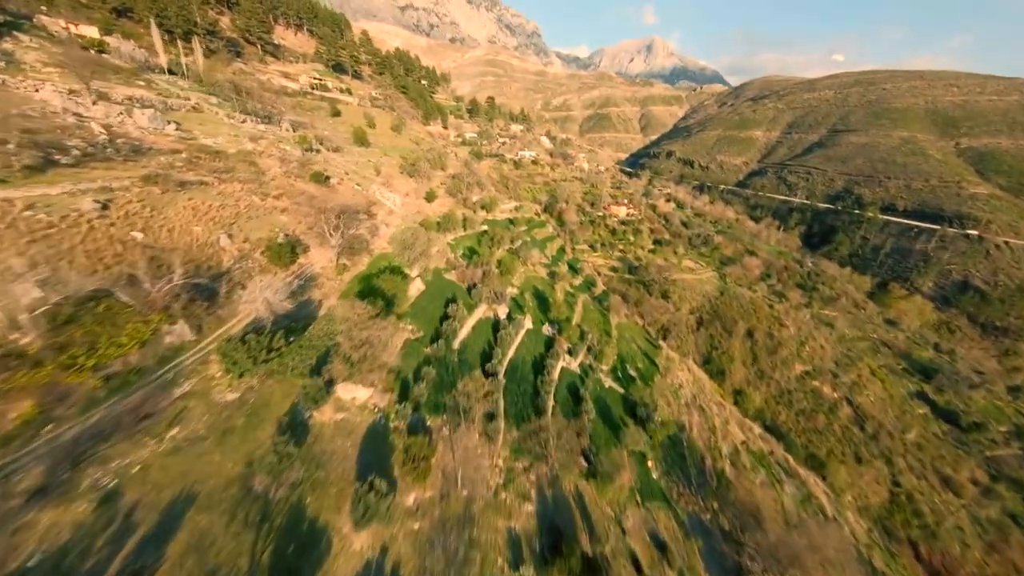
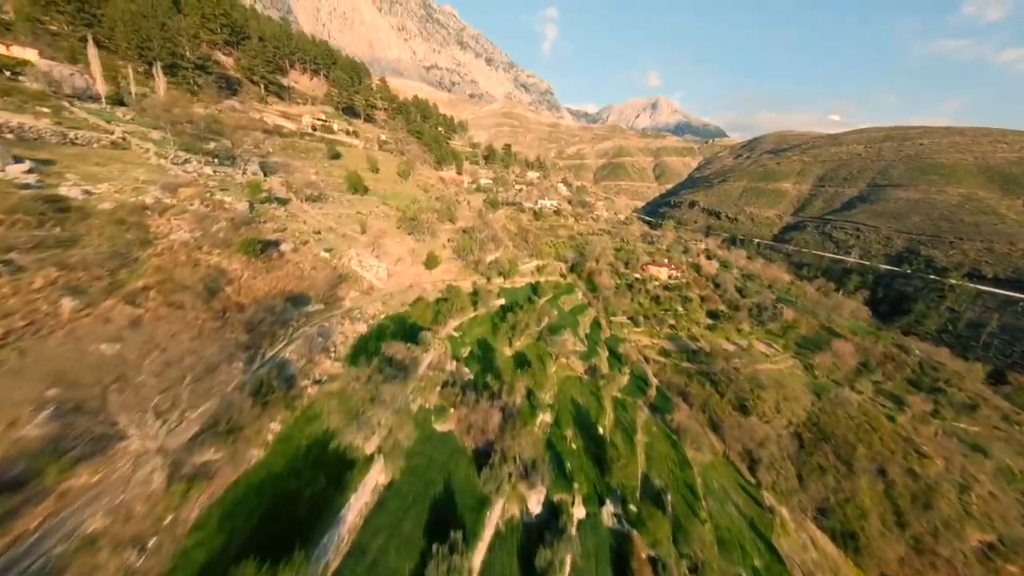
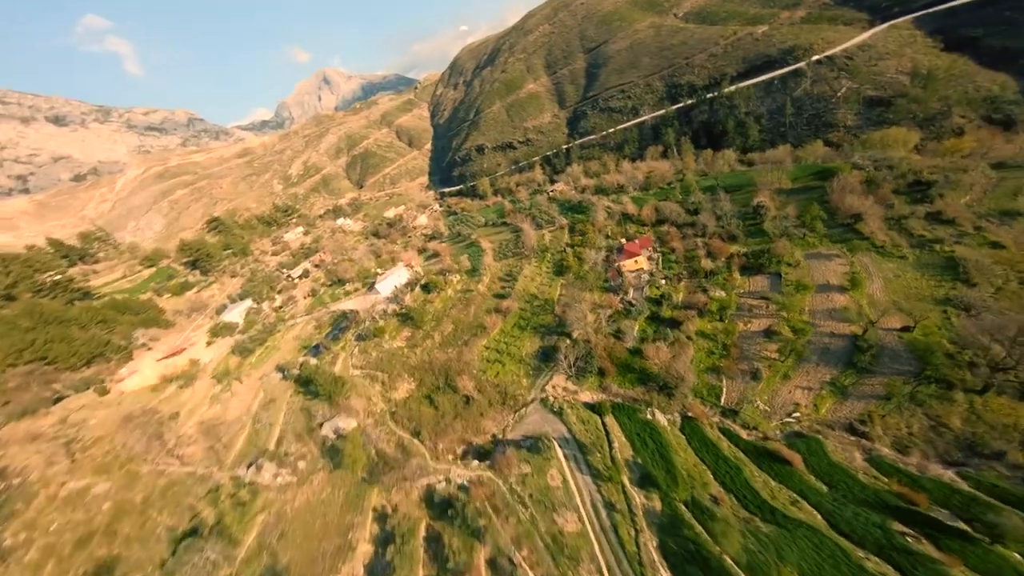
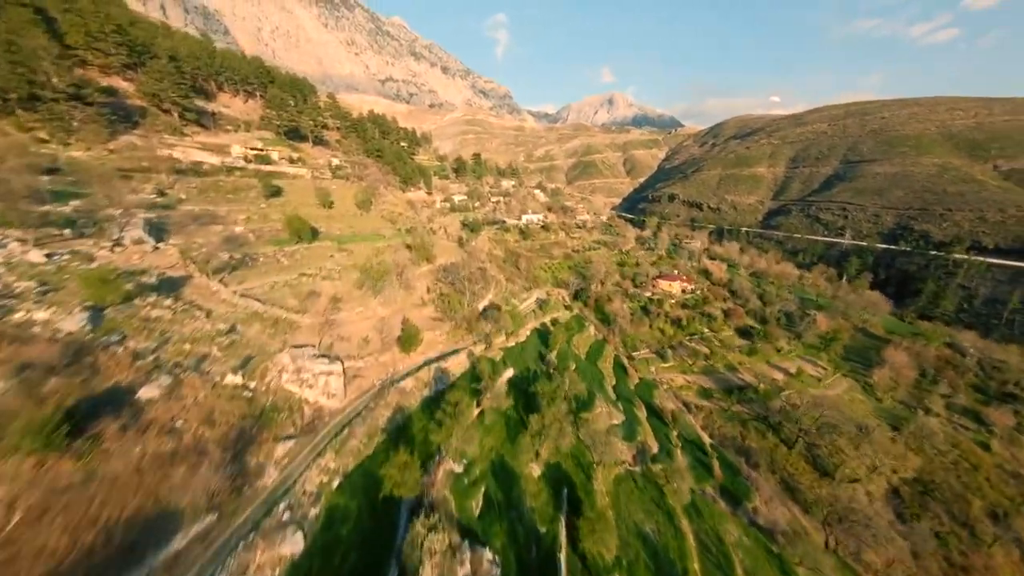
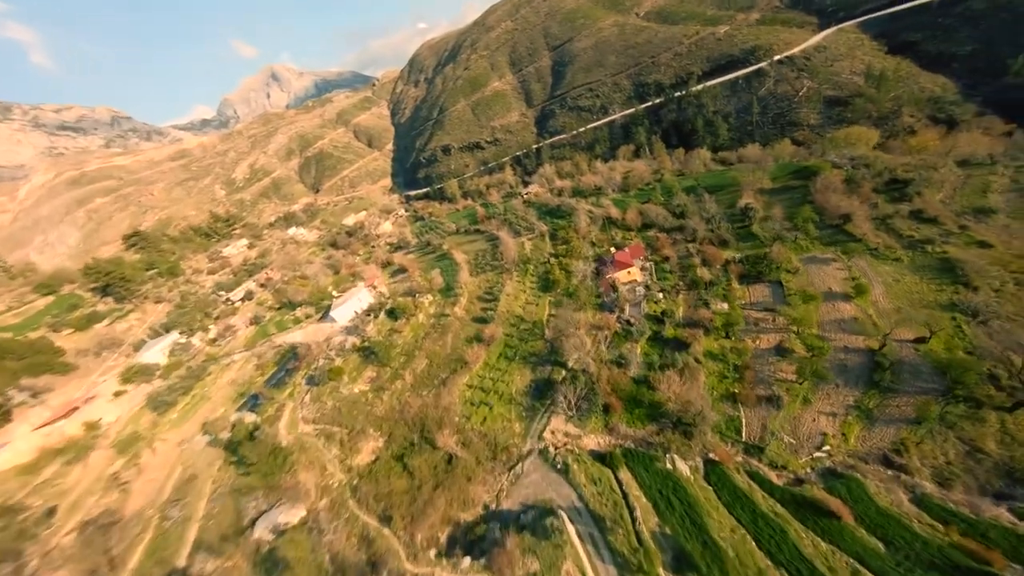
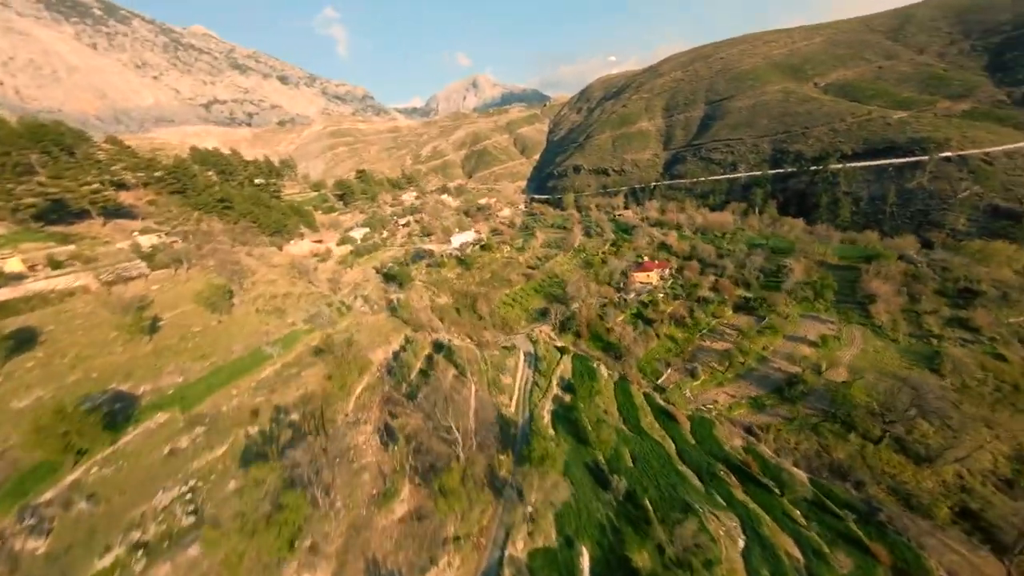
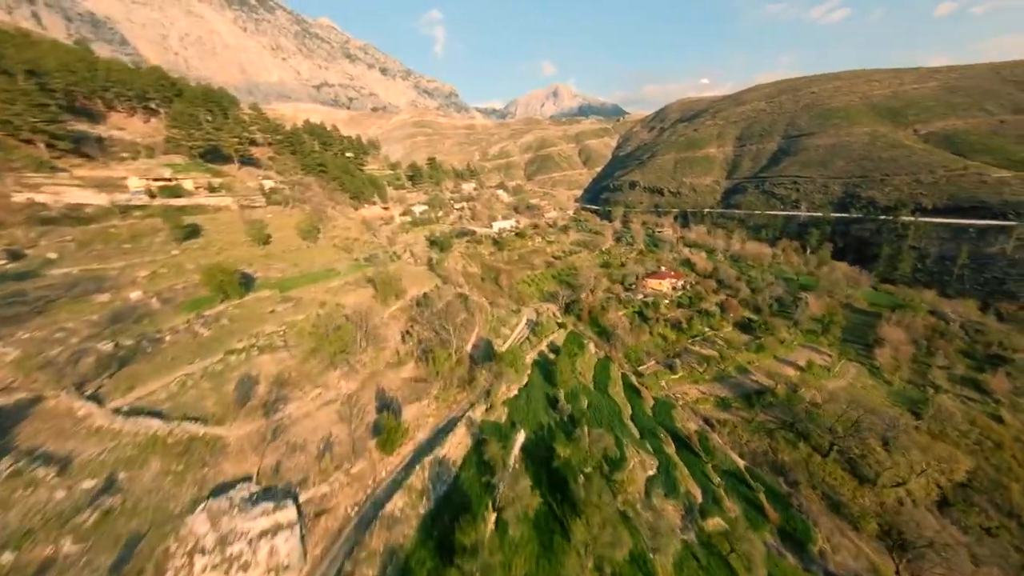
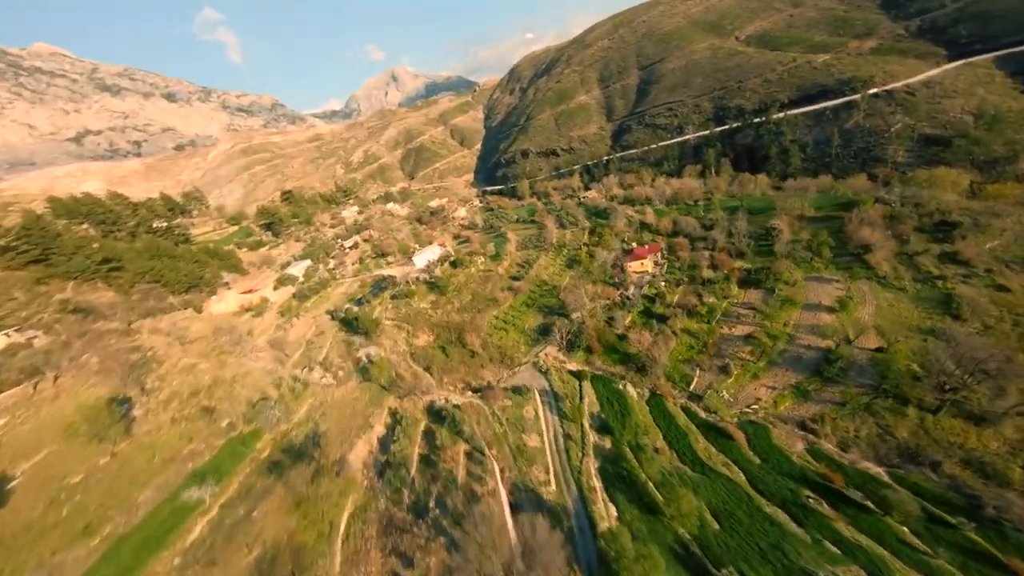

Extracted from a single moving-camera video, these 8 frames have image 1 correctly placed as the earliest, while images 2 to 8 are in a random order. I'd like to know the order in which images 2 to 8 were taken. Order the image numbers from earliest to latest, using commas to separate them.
2, 4, 7, 6, 8, 3, 5
